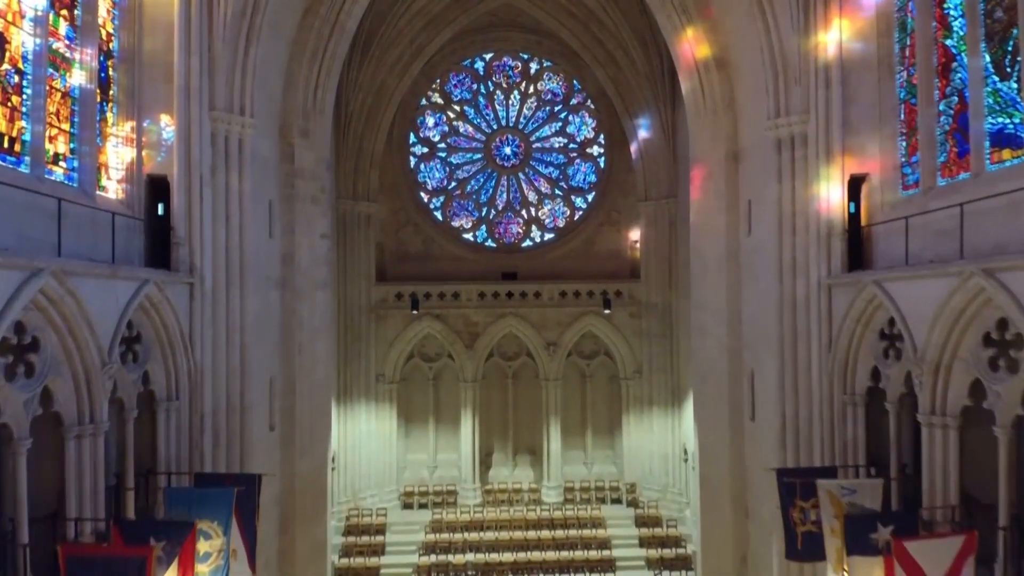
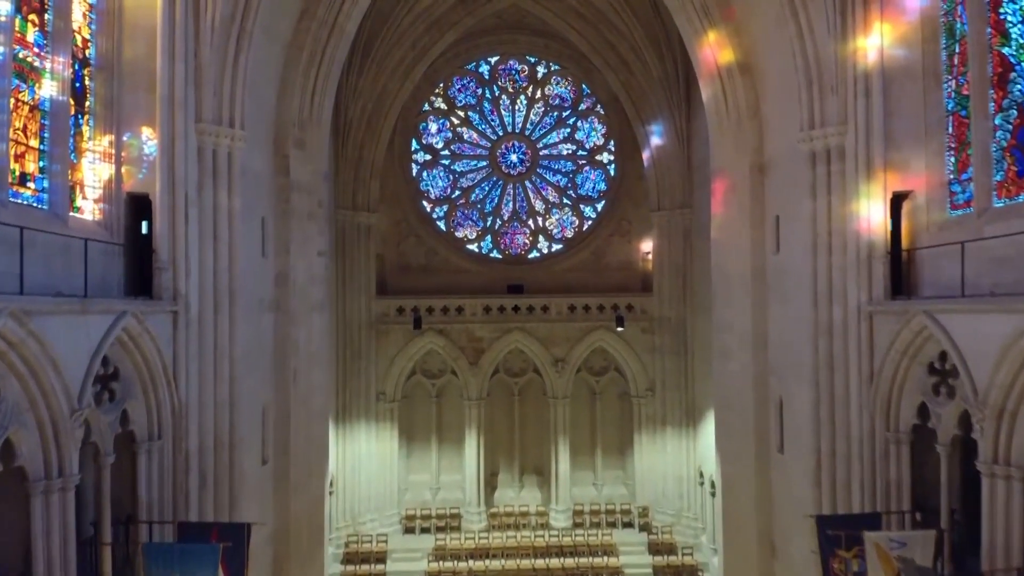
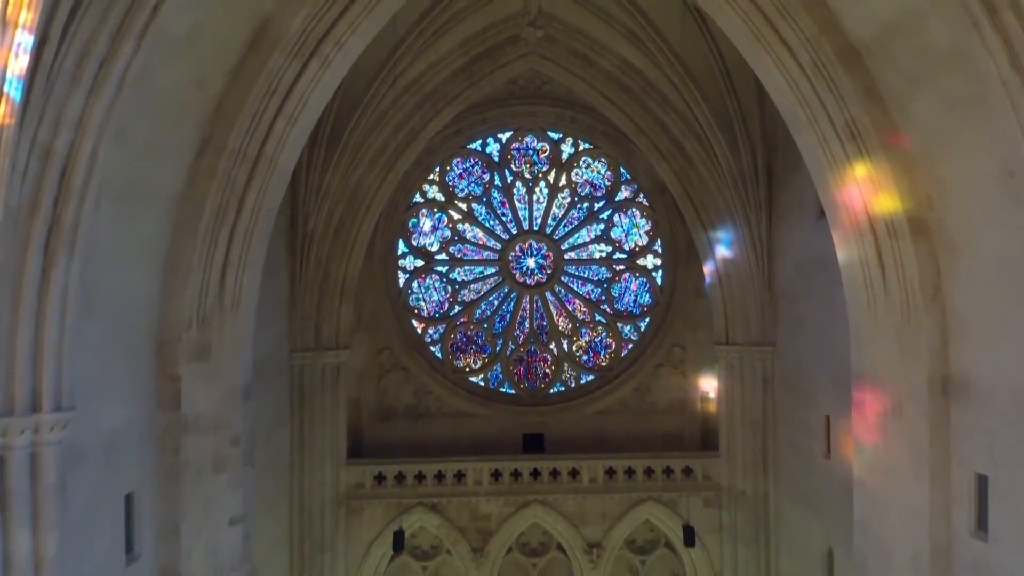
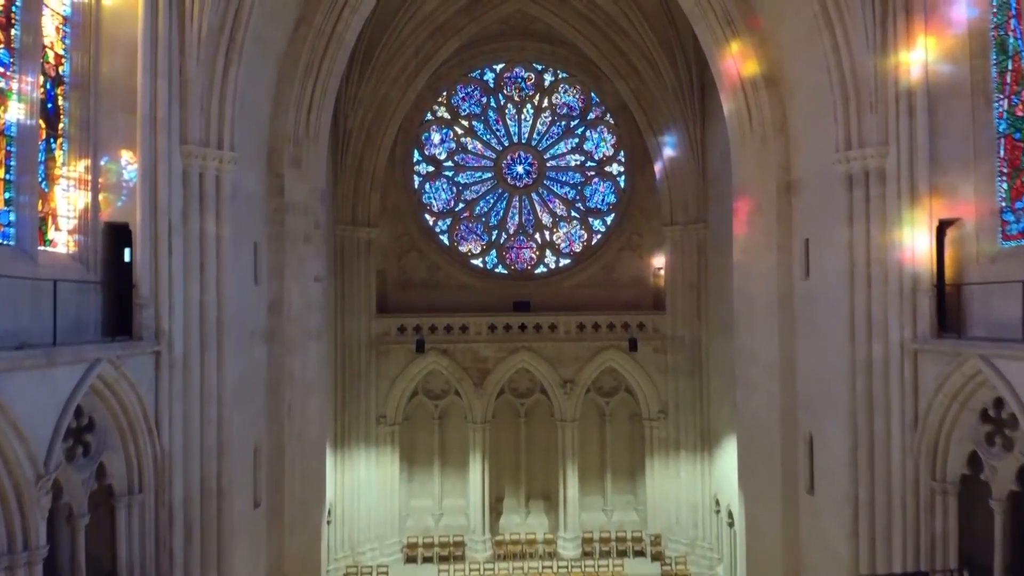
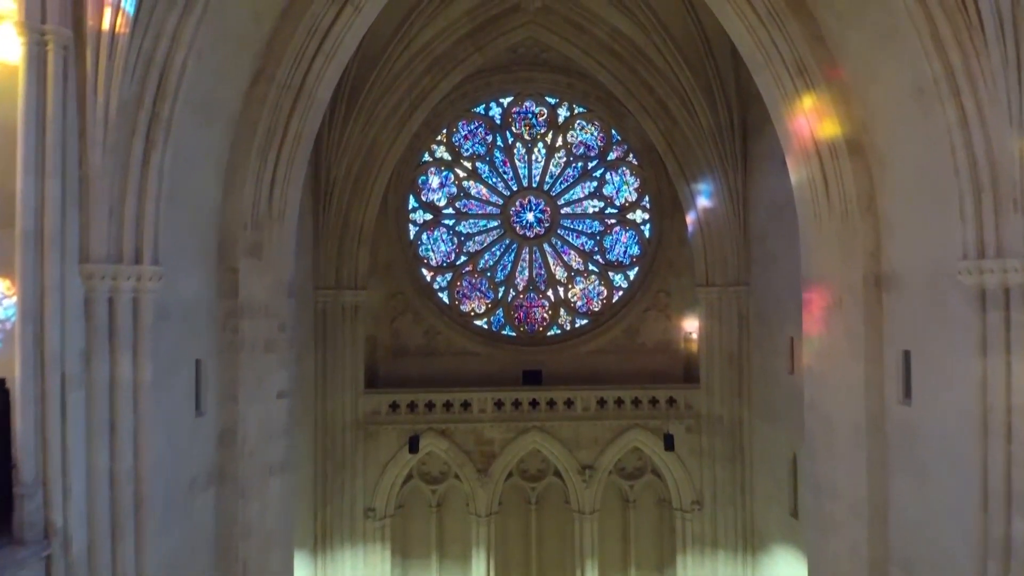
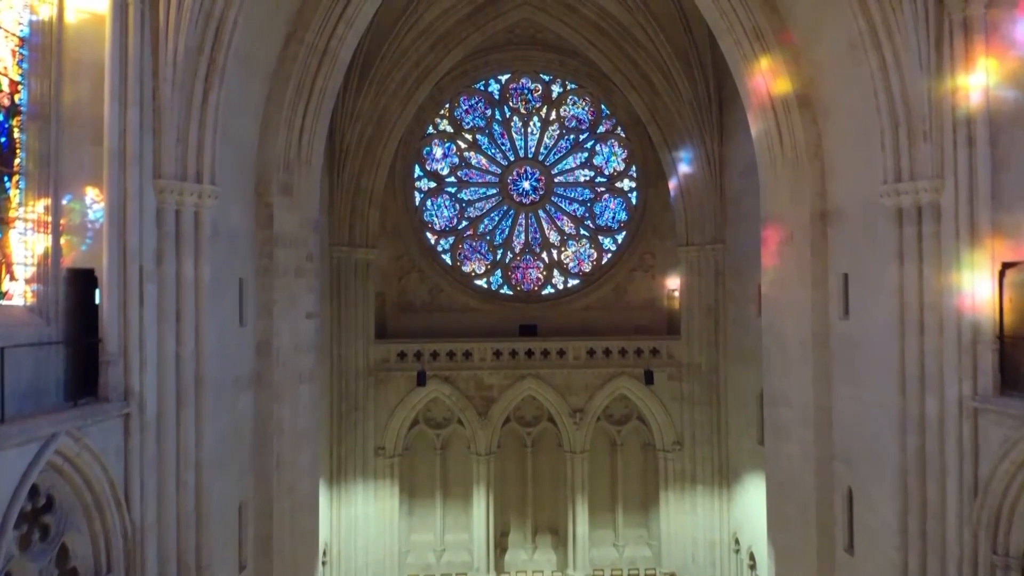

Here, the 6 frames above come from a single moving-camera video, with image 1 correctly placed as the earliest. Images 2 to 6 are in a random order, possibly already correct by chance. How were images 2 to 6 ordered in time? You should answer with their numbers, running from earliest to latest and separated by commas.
2, 4, 6, 5, 3
